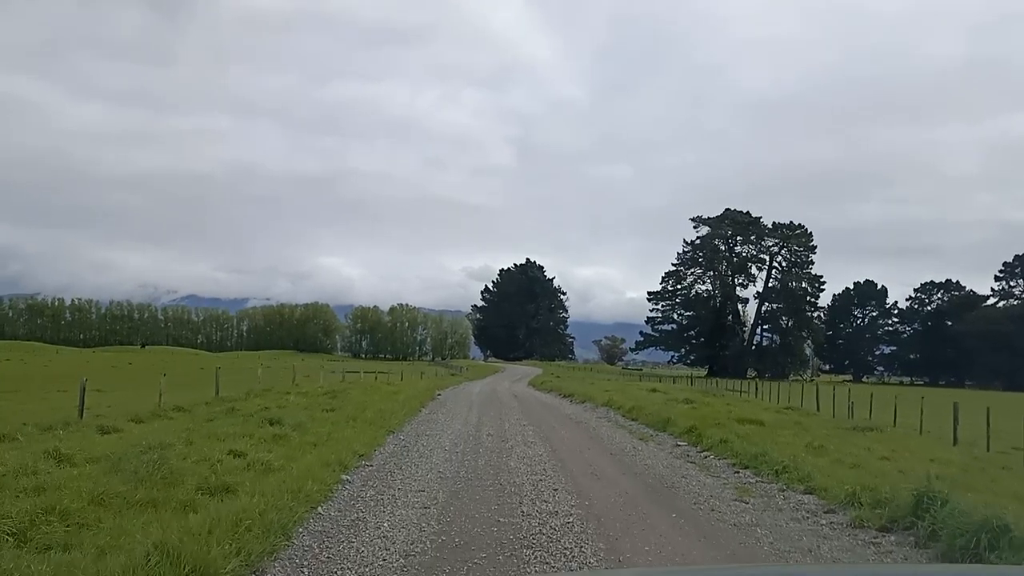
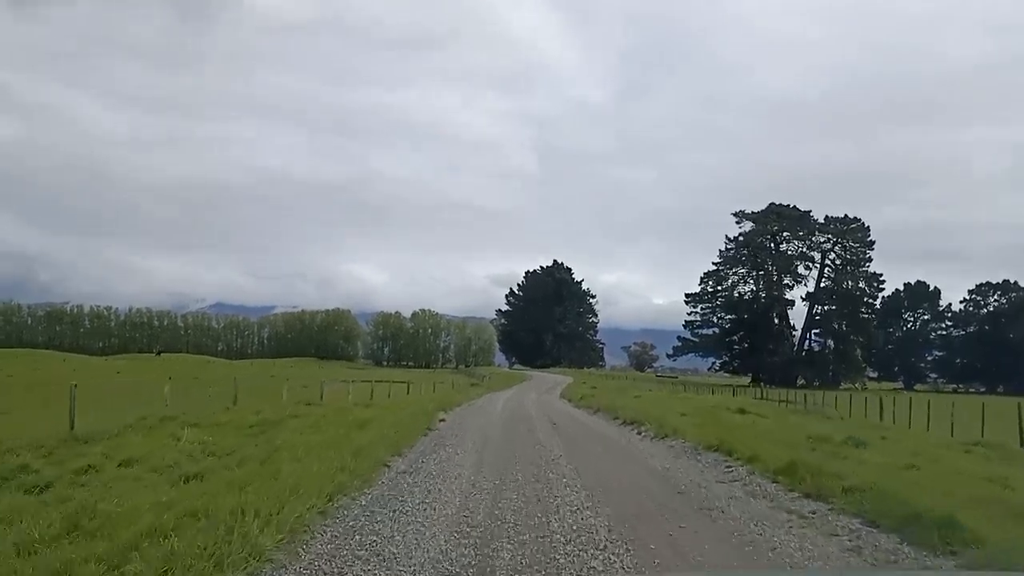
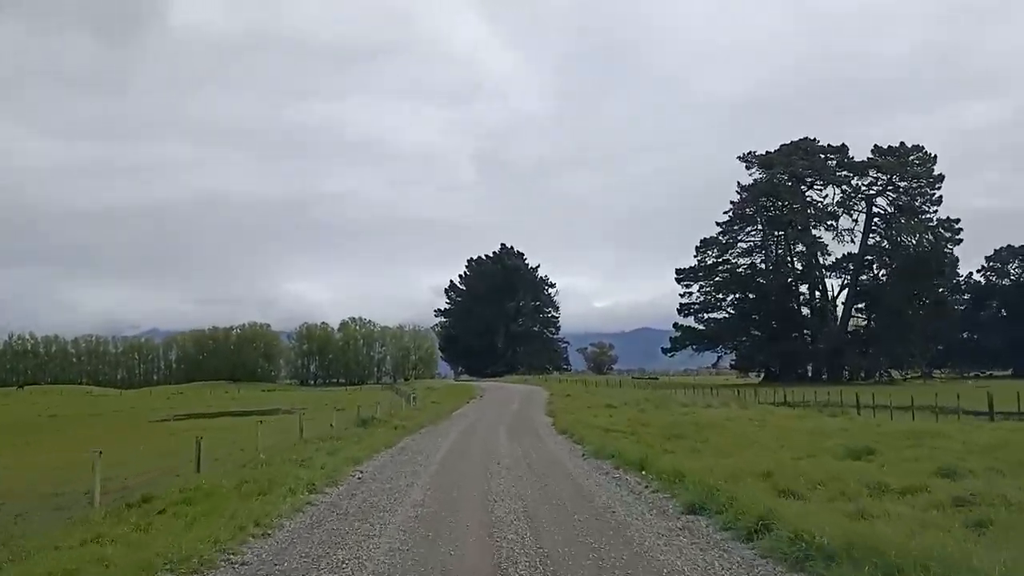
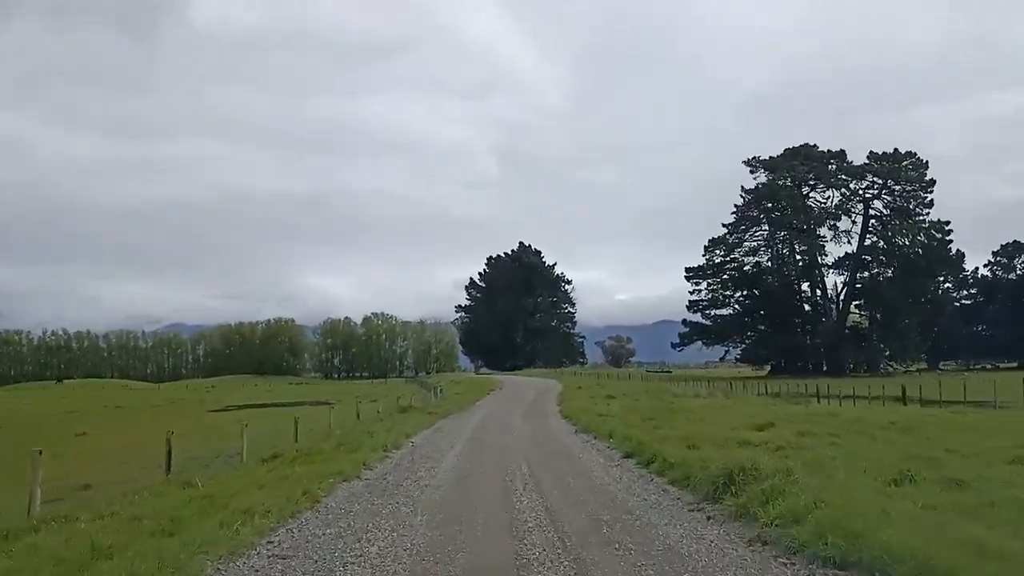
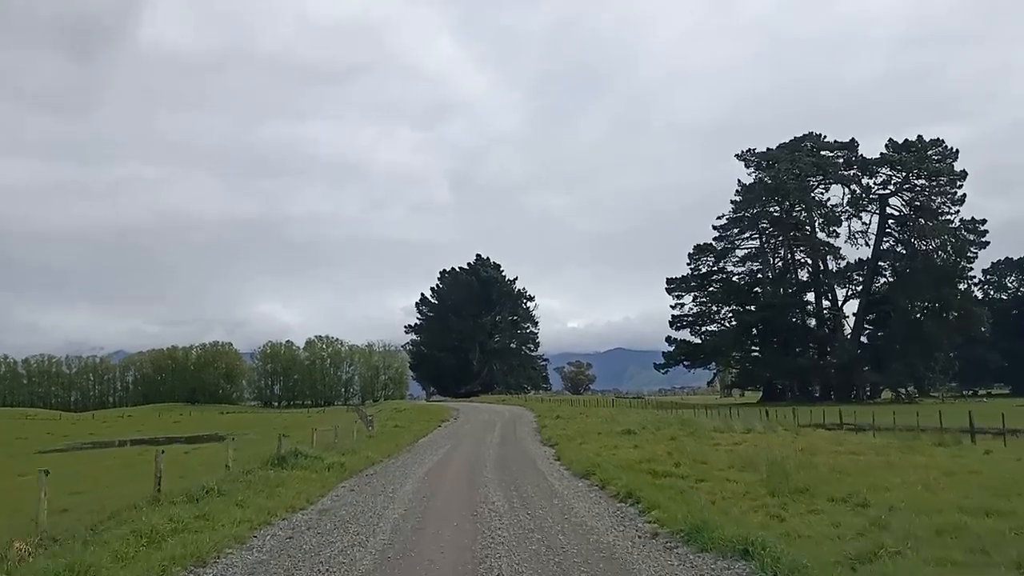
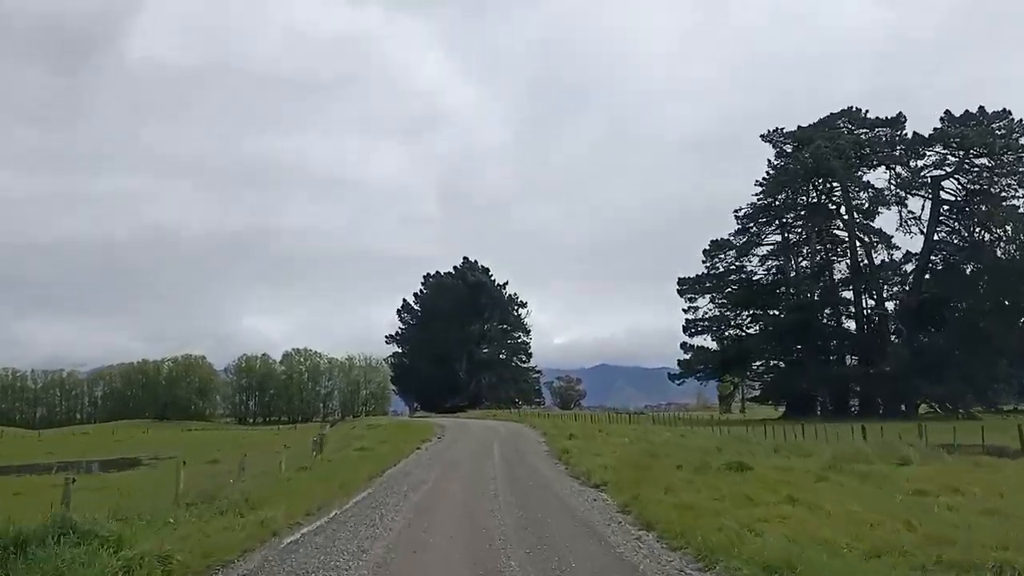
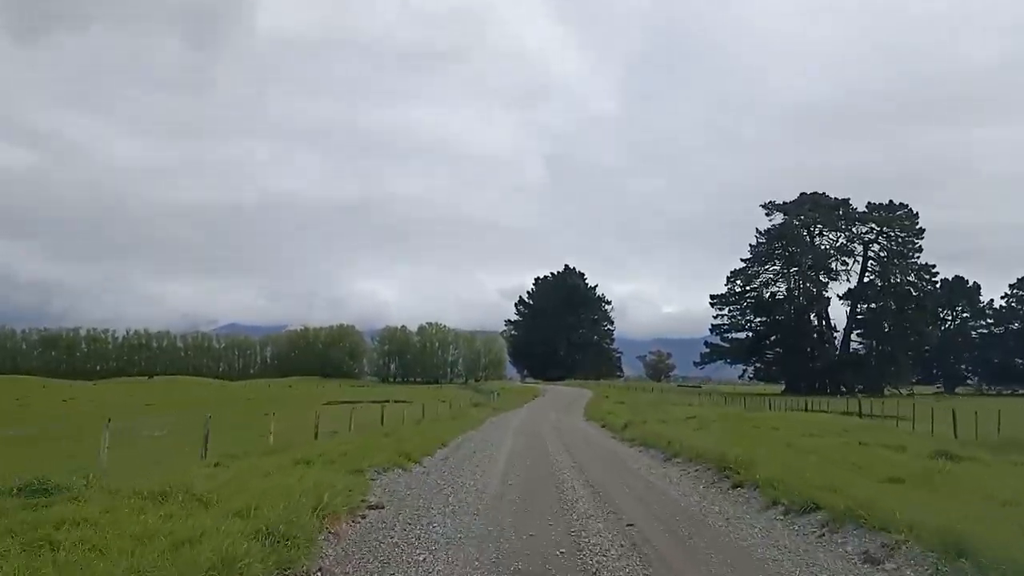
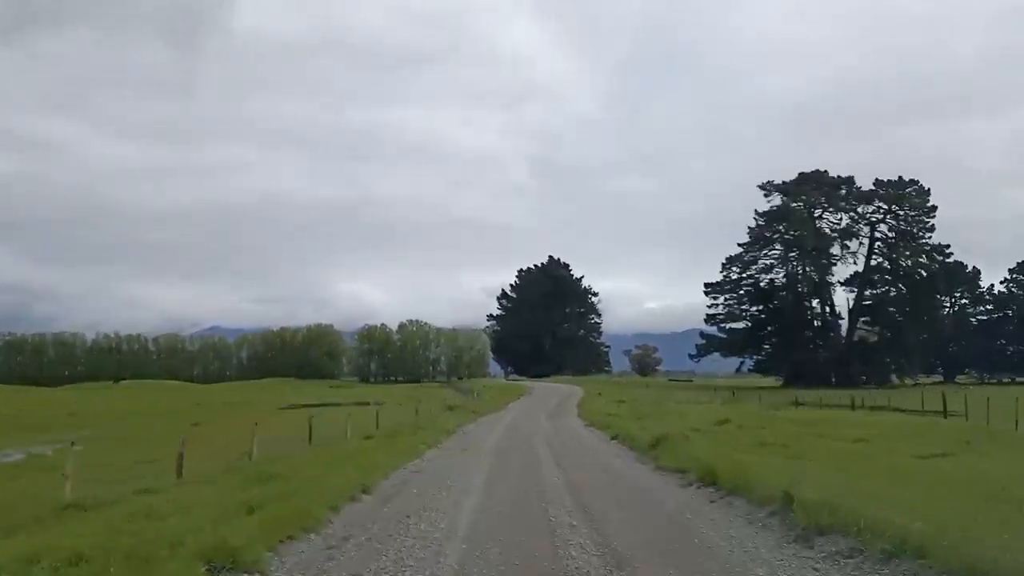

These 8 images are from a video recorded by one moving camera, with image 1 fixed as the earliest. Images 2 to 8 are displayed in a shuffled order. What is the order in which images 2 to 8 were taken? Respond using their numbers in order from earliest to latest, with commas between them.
2, 7, 8, 4, 3, 5, 6
